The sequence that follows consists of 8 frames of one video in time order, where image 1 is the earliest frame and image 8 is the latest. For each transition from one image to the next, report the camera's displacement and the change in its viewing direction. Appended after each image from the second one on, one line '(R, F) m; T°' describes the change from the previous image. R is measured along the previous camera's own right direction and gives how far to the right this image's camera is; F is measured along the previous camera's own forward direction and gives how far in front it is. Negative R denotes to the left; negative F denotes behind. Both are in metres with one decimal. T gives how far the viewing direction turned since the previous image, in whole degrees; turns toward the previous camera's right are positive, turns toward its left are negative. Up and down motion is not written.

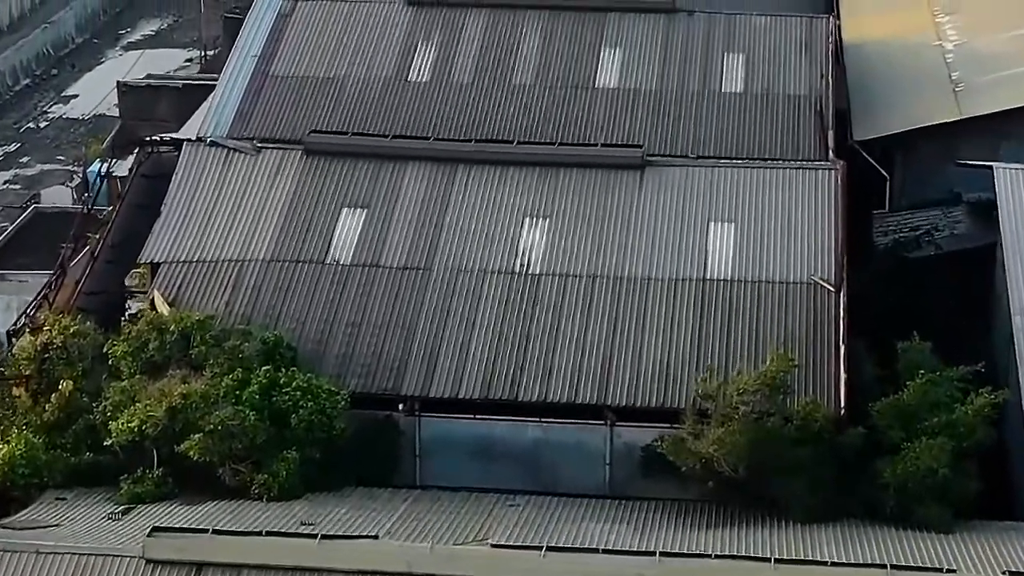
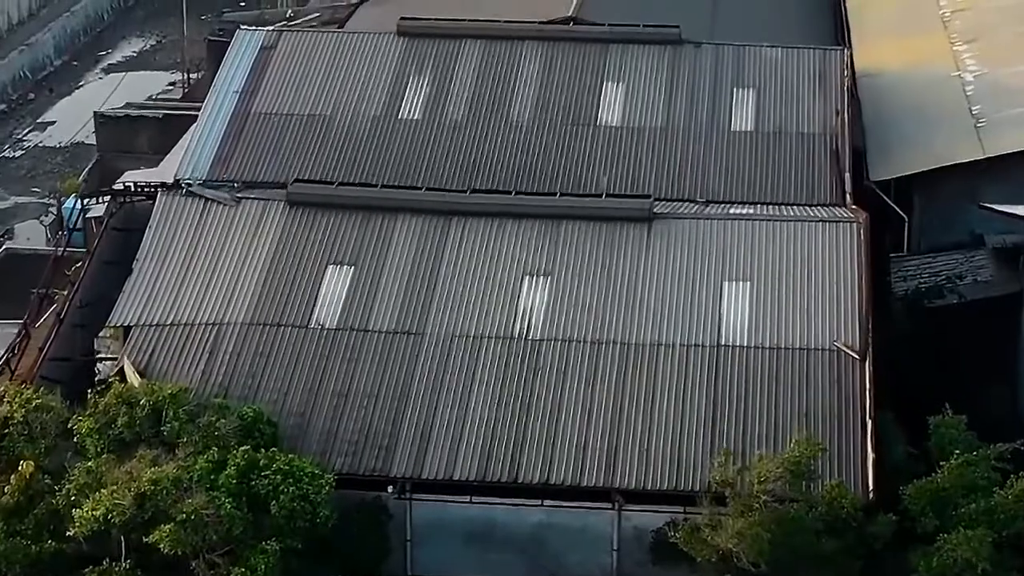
(-0.1, +1.5) m; 0°
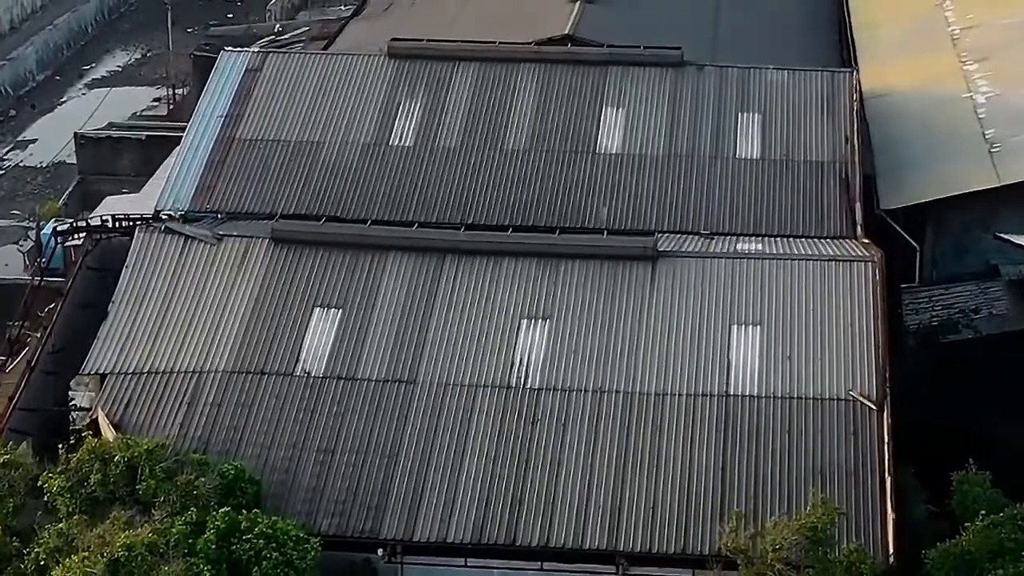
(0.0, +1.0) m; 0°
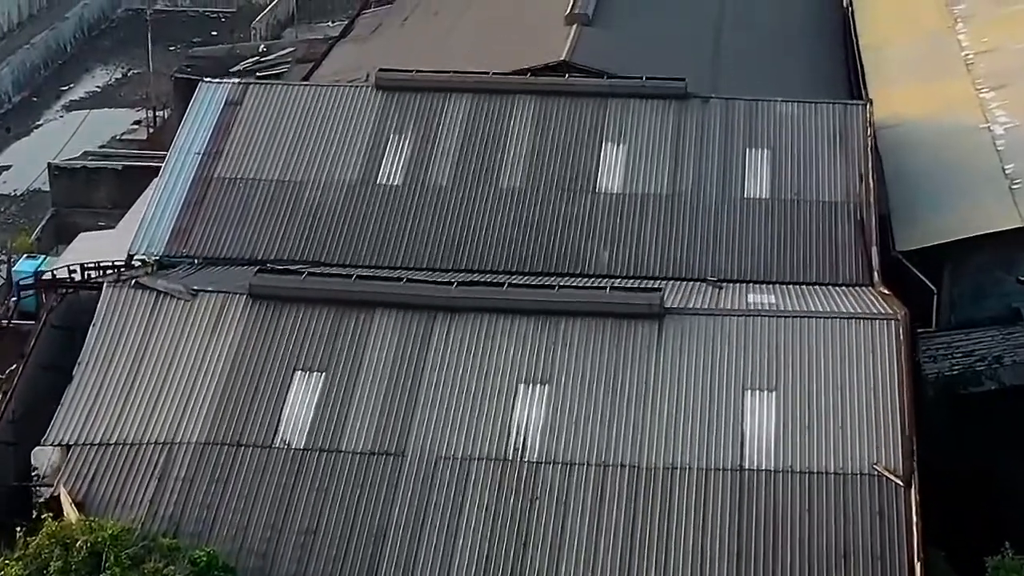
(0.0, +1.3) m; 0°
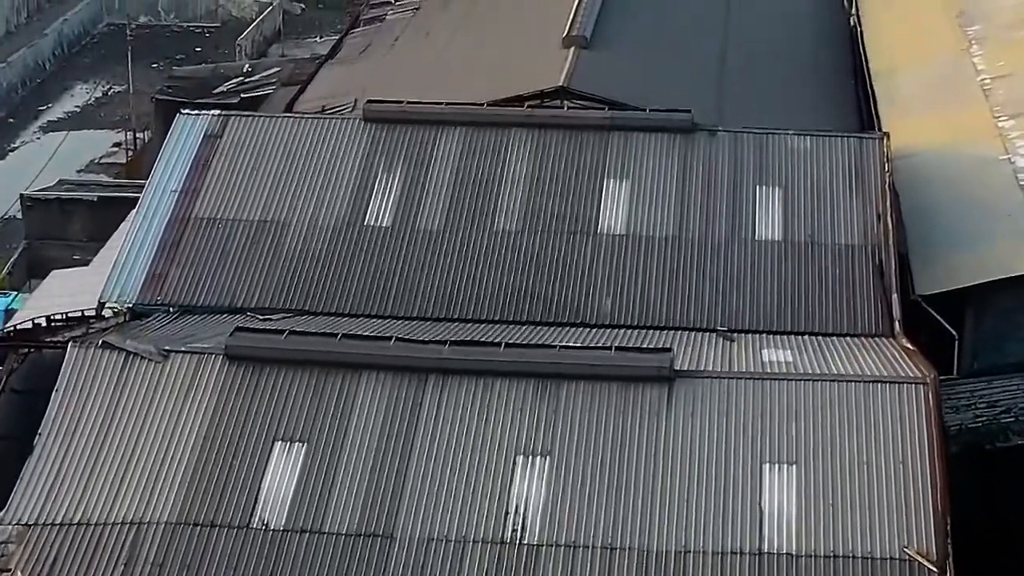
(0.0, +1.3) m; 0°
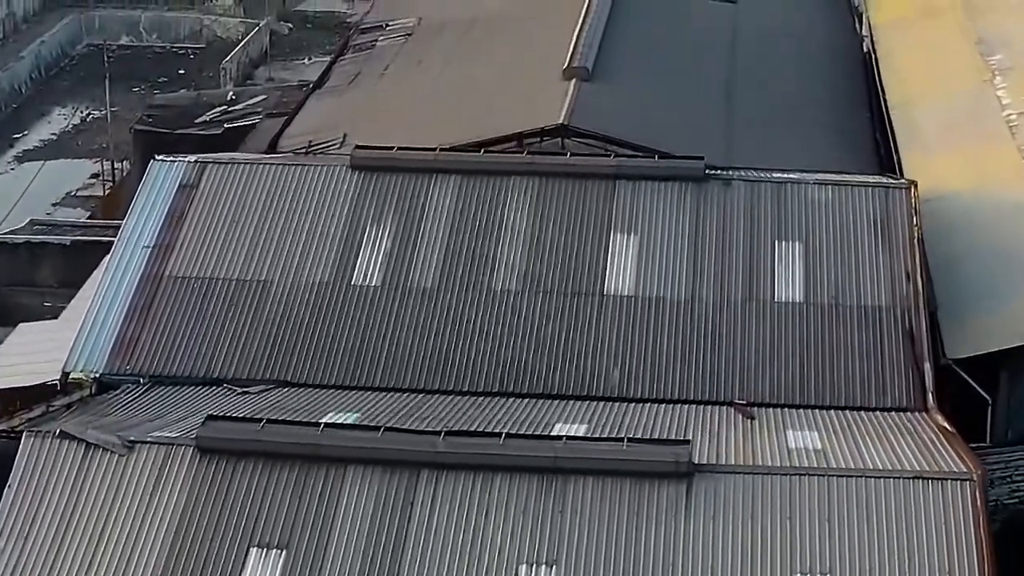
(-0.1, +1.6) m; 0°
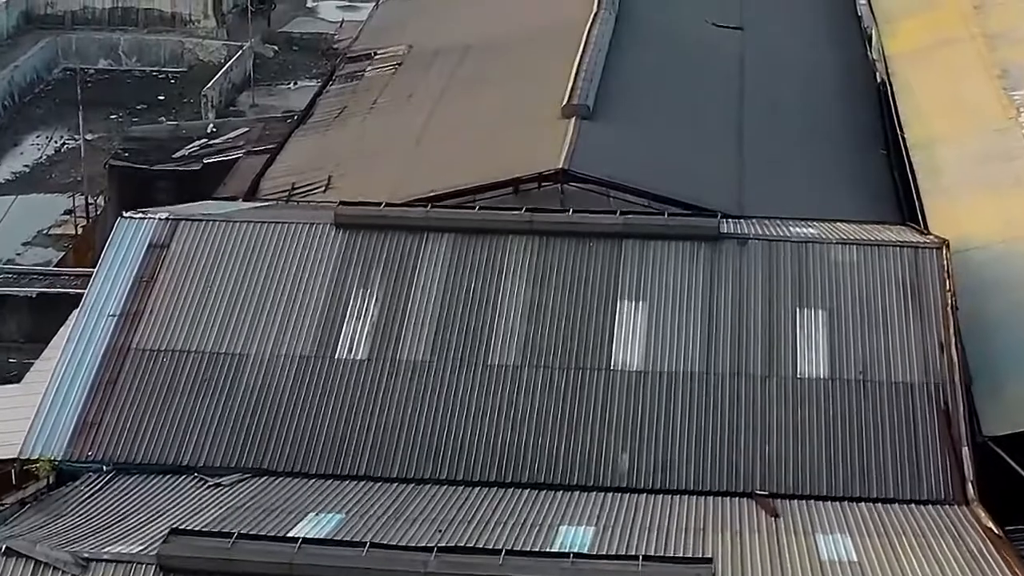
(-0.1, +1.6) m; 0°
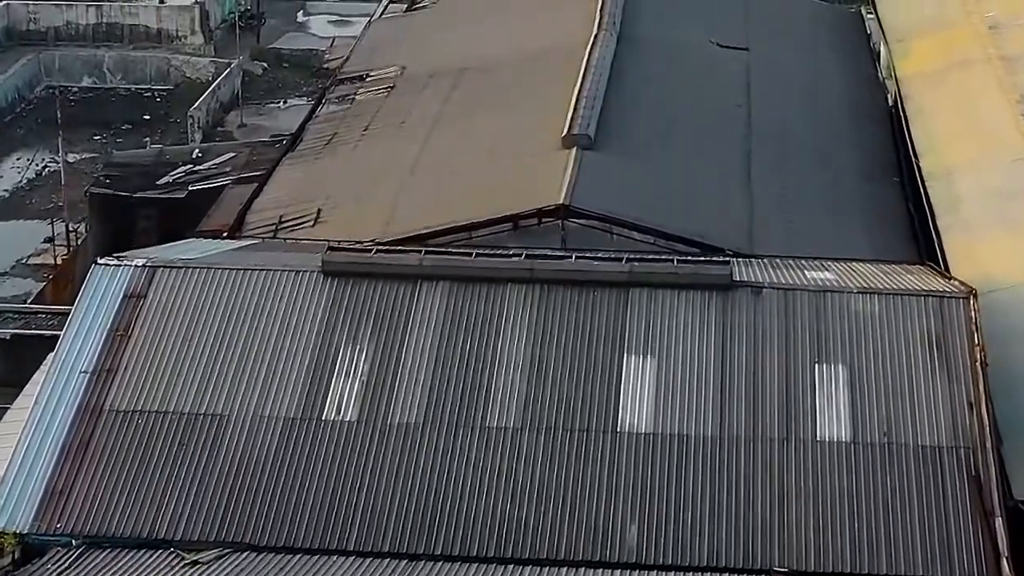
(0.0, +1.2) m; 0°
